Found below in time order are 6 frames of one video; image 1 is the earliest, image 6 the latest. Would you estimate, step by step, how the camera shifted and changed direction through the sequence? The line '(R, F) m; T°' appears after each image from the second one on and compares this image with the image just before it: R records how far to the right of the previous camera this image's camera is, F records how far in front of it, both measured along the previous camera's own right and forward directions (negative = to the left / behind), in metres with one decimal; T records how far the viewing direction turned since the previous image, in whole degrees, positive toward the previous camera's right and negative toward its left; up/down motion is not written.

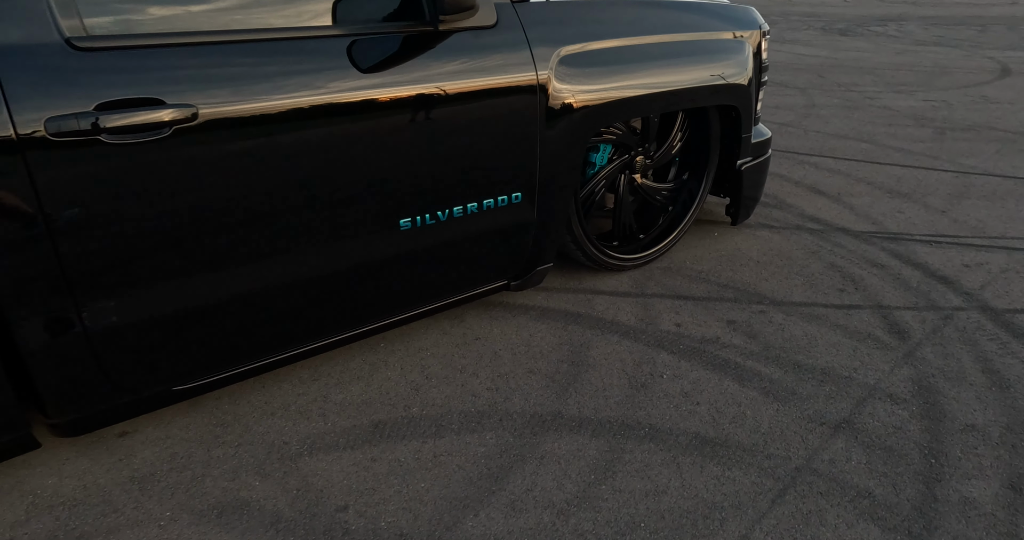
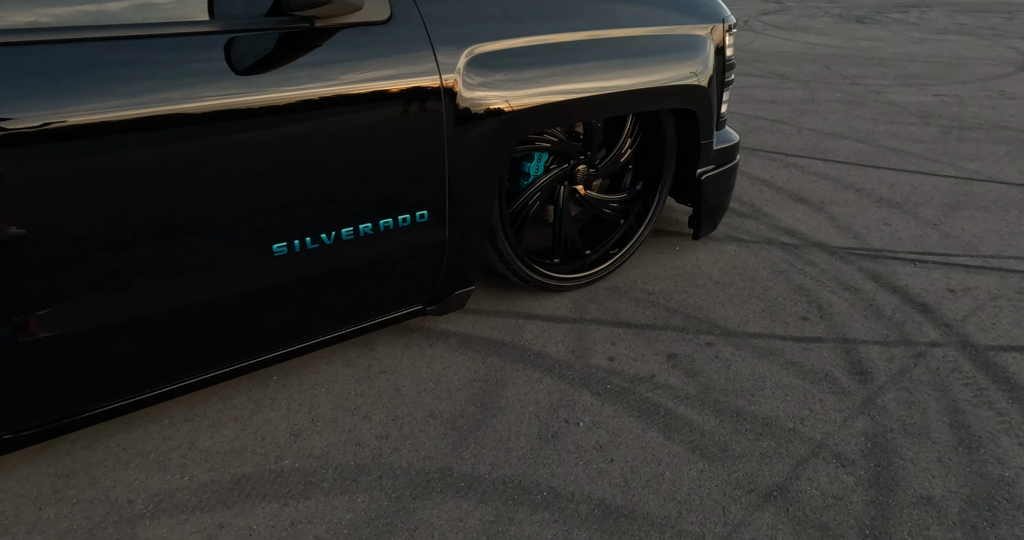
(+0.4, +0.3) m; -2°
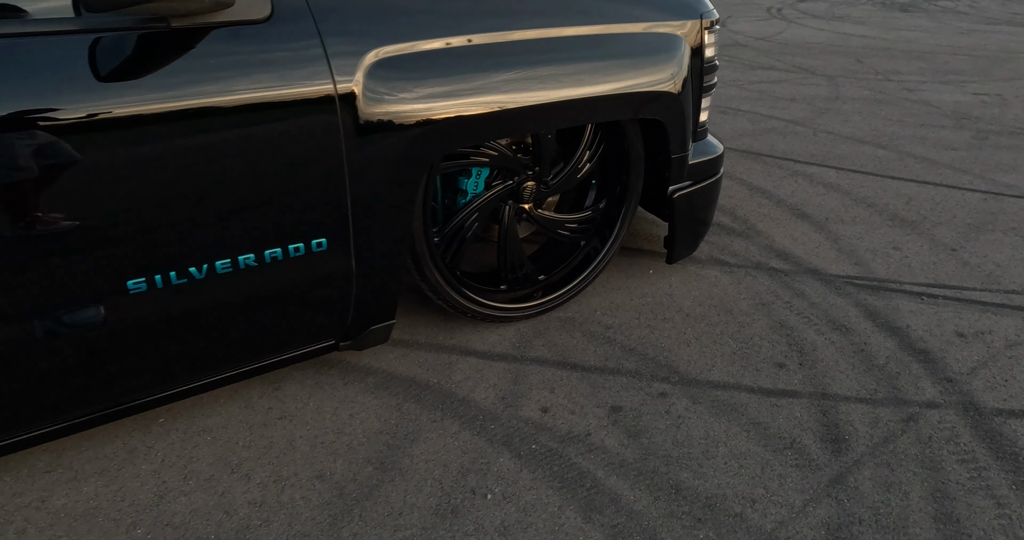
(+0.4, +0.4) m; -3°
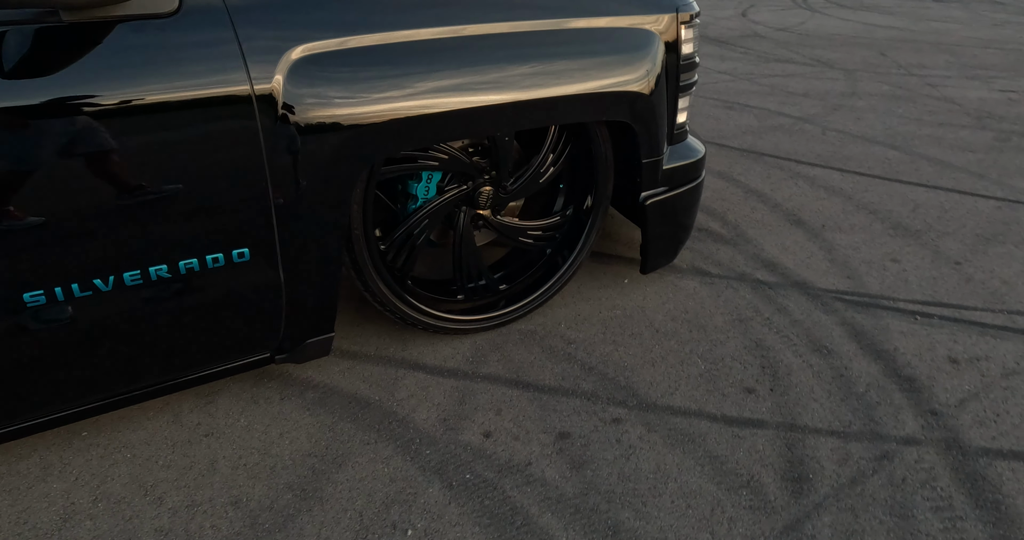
(+0.3, +0.2) m; -2°
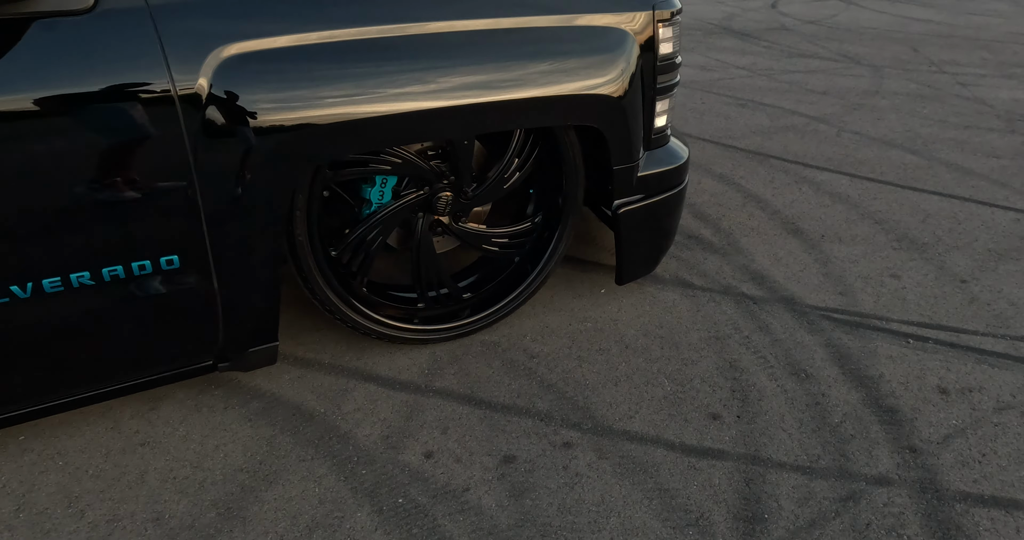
(+0.3, +0.1) m; -3°
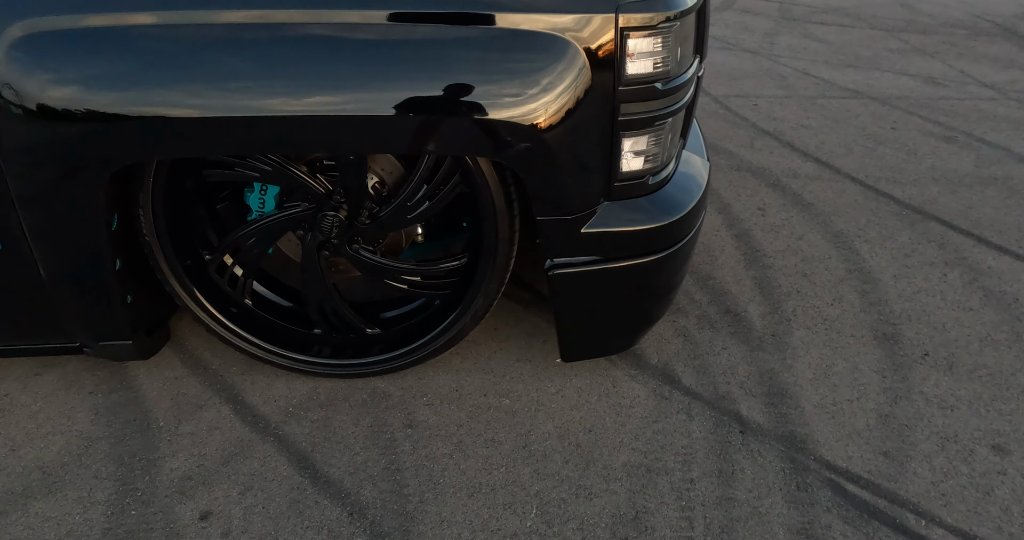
(+0.9, +0.7) m; -20°
